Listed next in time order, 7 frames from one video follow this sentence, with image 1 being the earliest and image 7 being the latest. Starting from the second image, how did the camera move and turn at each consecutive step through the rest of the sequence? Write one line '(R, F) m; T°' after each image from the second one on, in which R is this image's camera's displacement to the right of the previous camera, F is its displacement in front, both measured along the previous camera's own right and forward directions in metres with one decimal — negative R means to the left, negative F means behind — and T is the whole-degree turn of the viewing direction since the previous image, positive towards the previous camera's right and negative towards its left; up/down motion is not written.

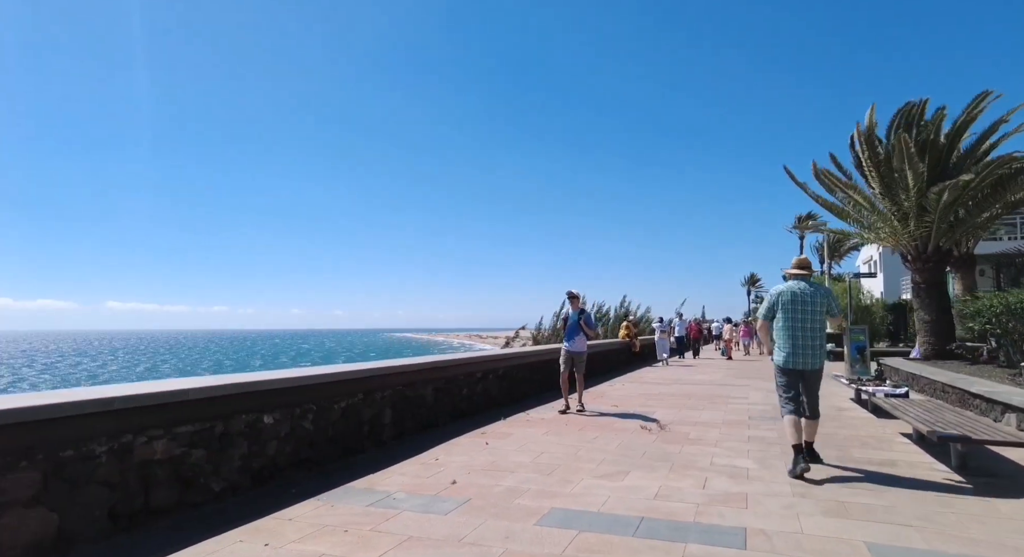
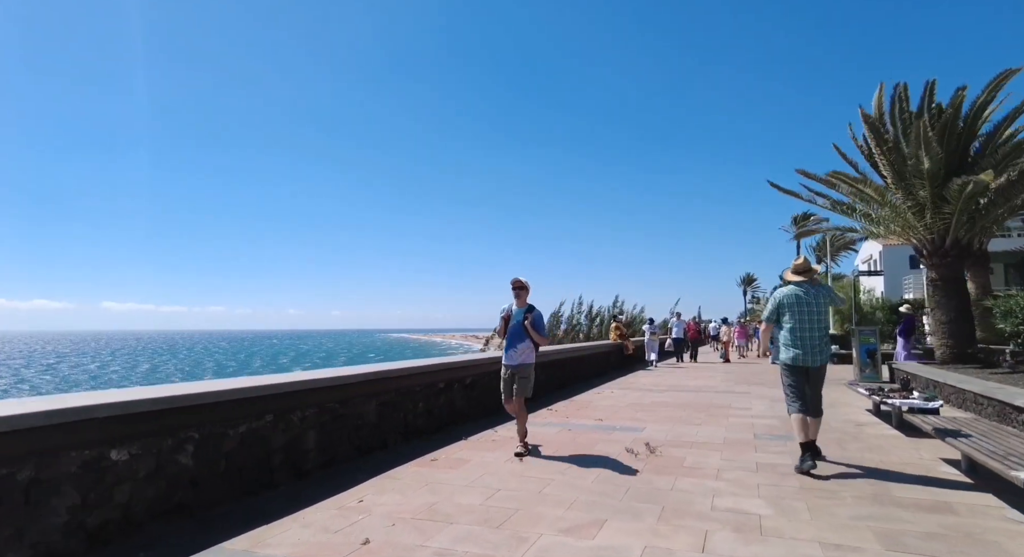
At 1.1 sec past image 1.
(+0.4, +1.2) m; 0°
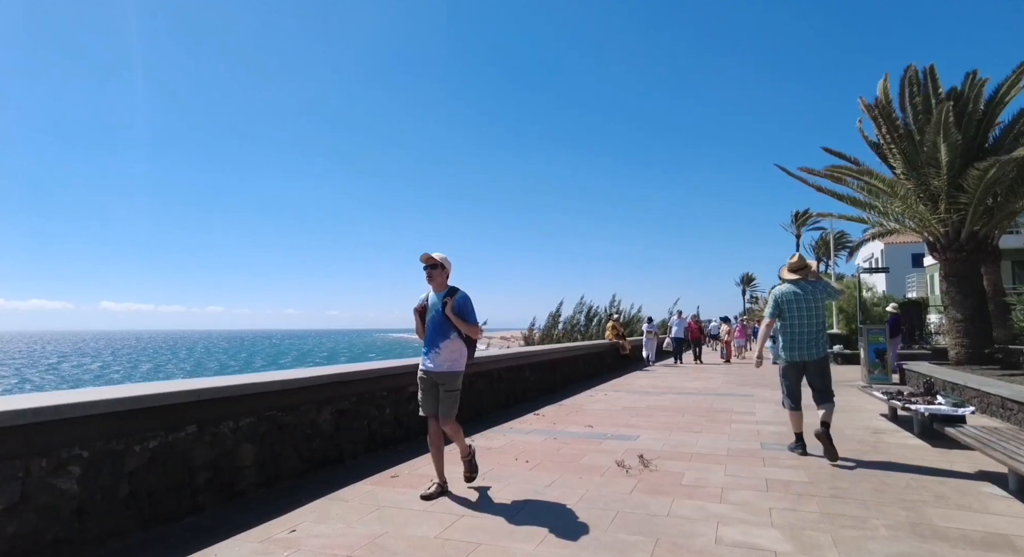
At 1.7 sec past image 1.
(+0.2, +0.7) m; 0°
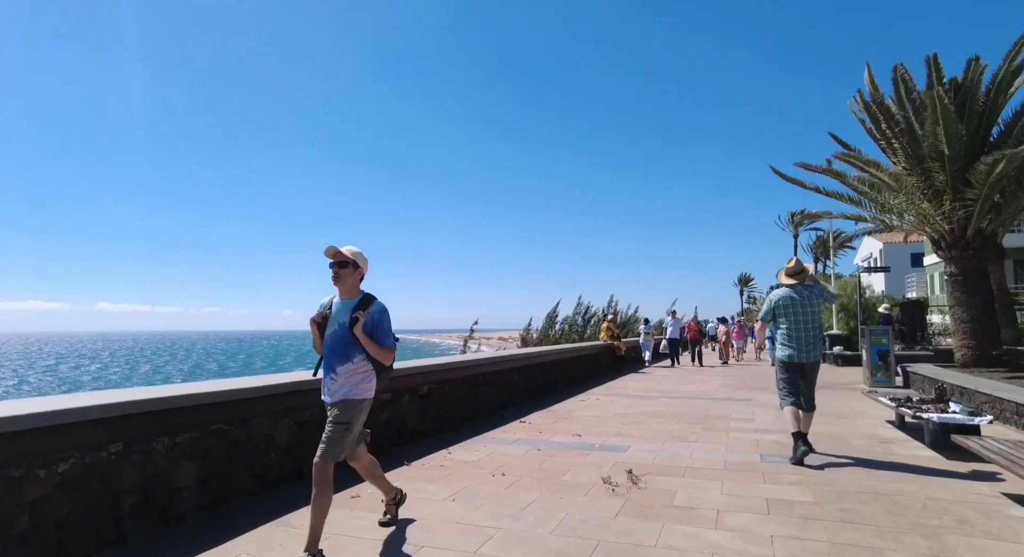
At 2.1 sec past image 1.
(+0.2, +0.5) m; 0°
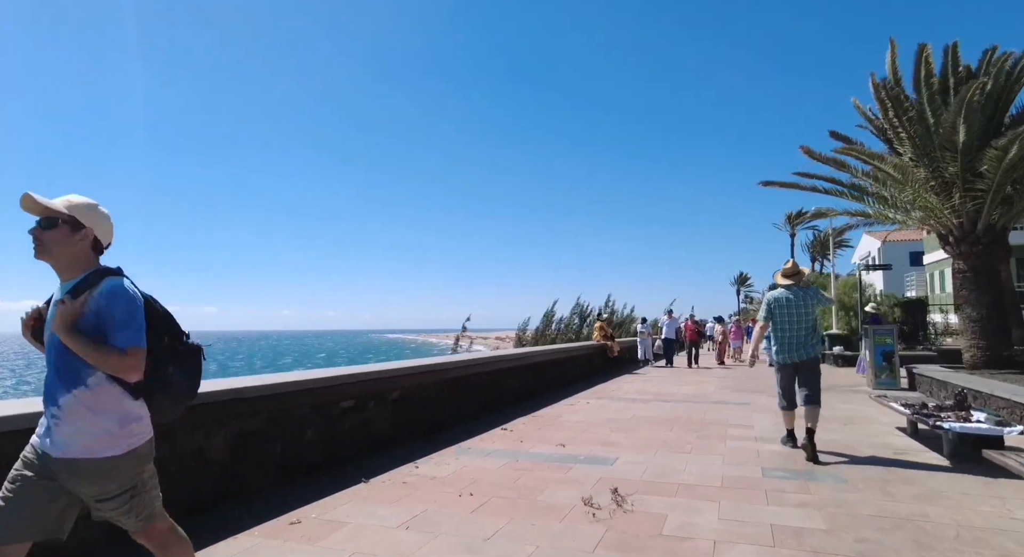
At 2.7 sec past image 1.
(+0.2, +0.6) m; 0°
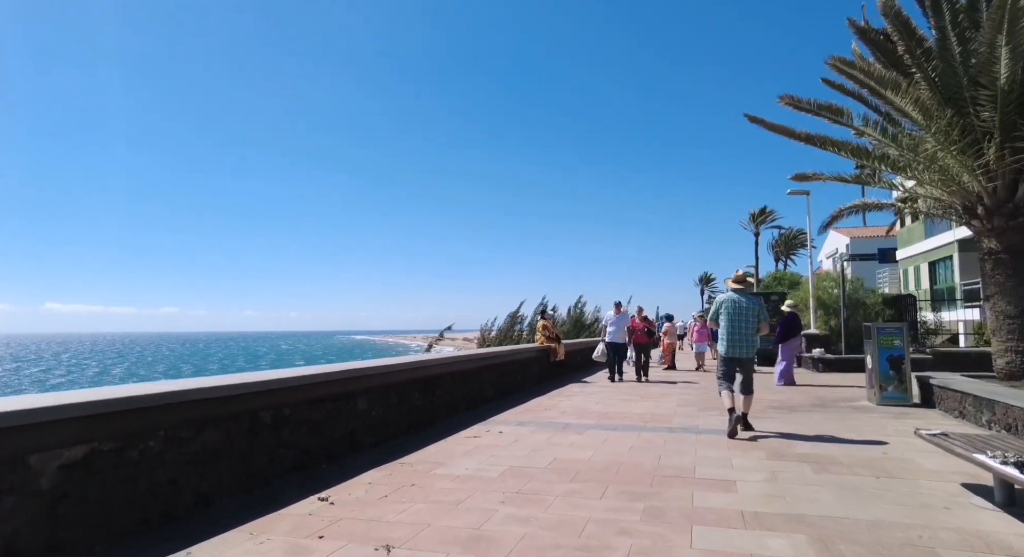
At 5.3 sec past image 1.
(+1.0, +2.9) m; +3°
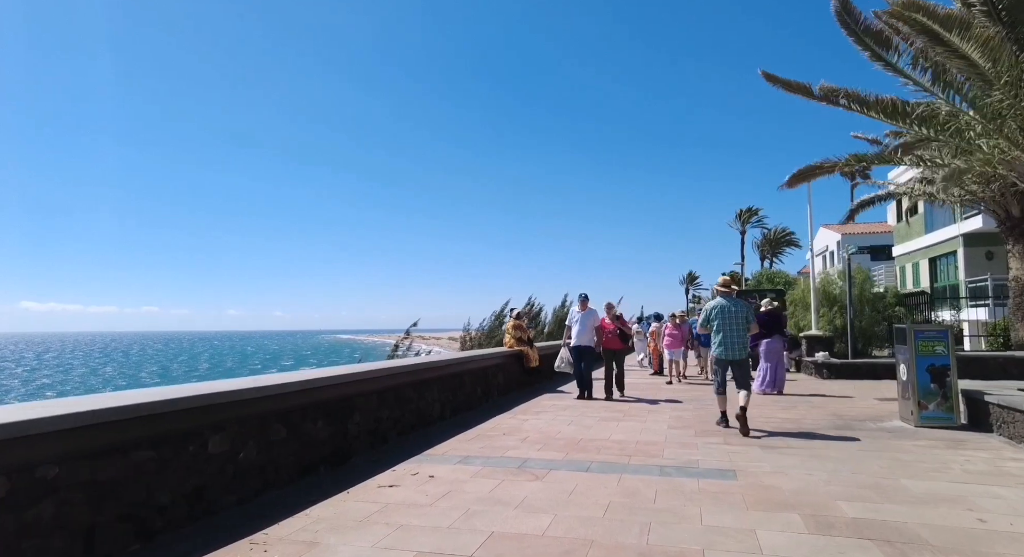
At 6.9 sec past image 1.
(+0.4, +1.9) m; +1°
